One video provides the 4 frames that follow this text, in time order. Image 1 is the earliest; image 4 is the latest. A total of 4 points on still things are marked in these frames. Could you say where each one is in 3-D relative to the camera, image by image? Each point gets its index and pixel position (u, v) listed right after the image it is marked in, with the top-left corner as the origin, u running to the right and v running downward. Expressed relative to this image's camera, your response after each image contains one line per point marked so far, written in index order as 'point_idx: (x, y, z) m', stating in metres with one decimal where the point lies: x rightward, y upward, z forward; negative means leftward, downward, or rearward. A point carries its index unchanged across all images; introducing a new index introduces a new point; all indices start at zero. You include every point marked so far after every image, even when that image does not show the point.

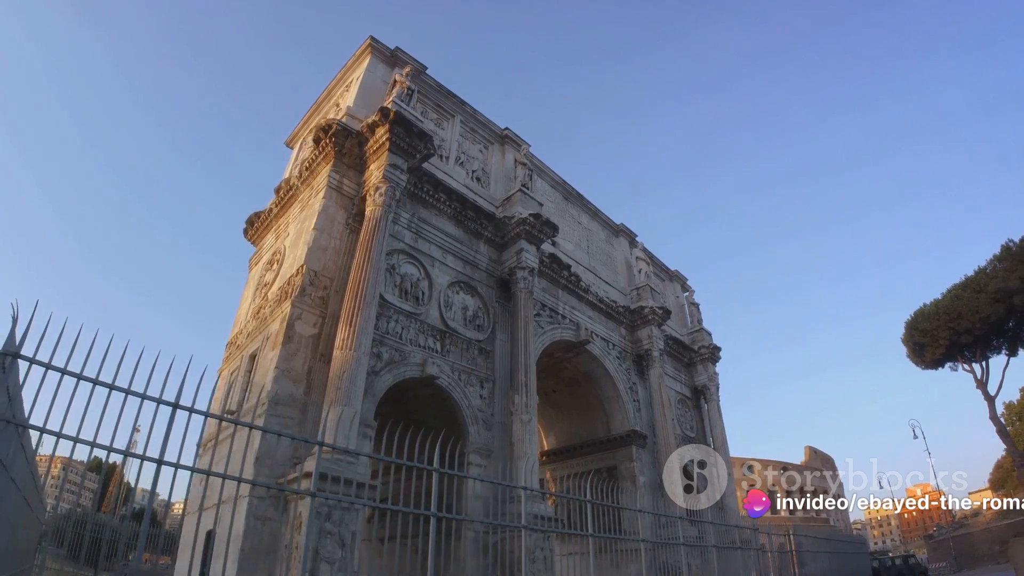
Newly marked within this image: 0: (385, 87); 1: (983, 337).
0: (-2.9, +4.6, +13.3) m
1: (+13.4, -1.4, +16.7) m
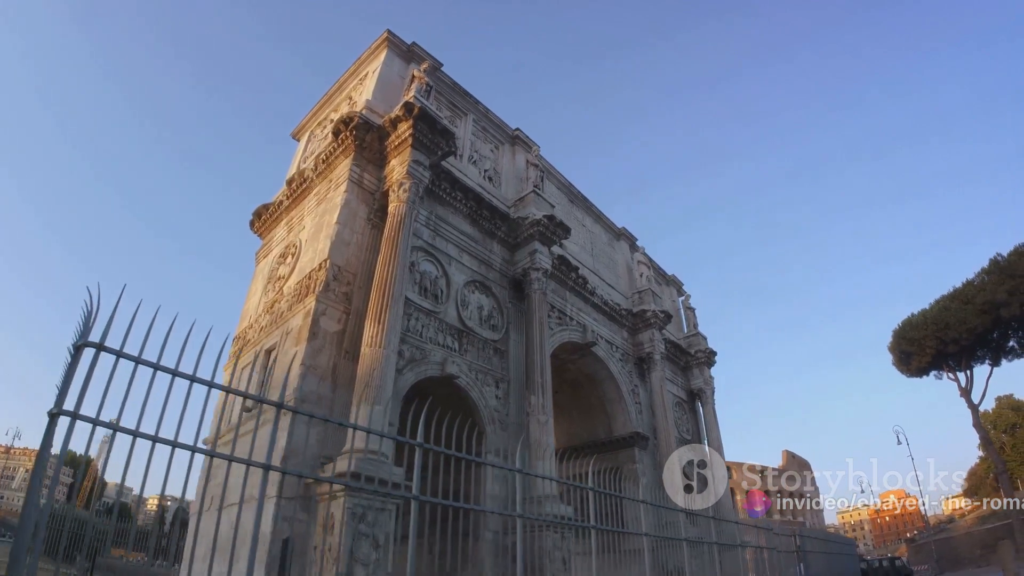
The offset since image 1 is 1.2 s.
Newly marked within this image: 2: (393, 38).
0: (-2.5, +4.6, +13.2) m
1: (+13.5, -1.7, +17.3) m
2: (-2.7, +5.7, +13.3) m
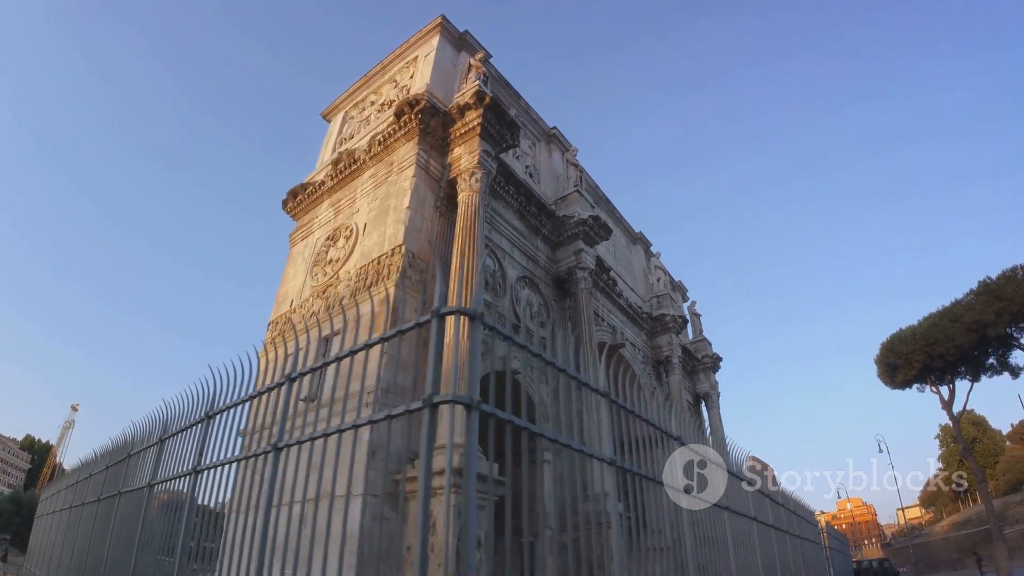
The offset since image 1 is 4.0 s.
0: (-1.3, +4.8, +12.9) m
1: (+13.9, -2.4, +18.5) m
2: (-1.4, +5.9, +13.0) m
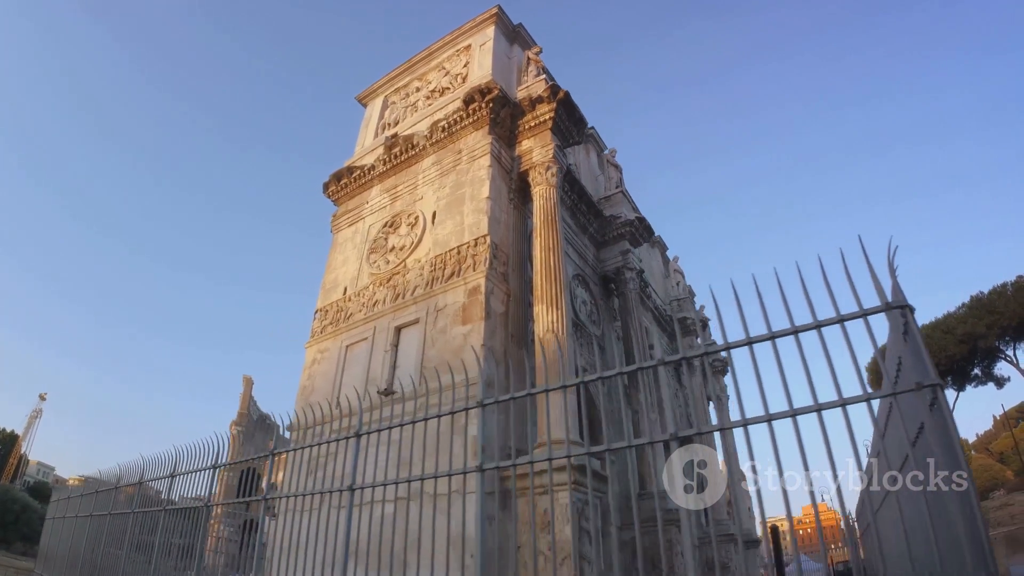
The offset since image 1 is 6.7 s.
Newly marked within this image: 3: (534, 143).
0: (0.0, +4.9, +12.7) m
1: (+14.3, -2.8, +19.5) m
2: (-0.2, +6.0, +12.8) m
3: (+0.4, +2.7, +10.7) m
